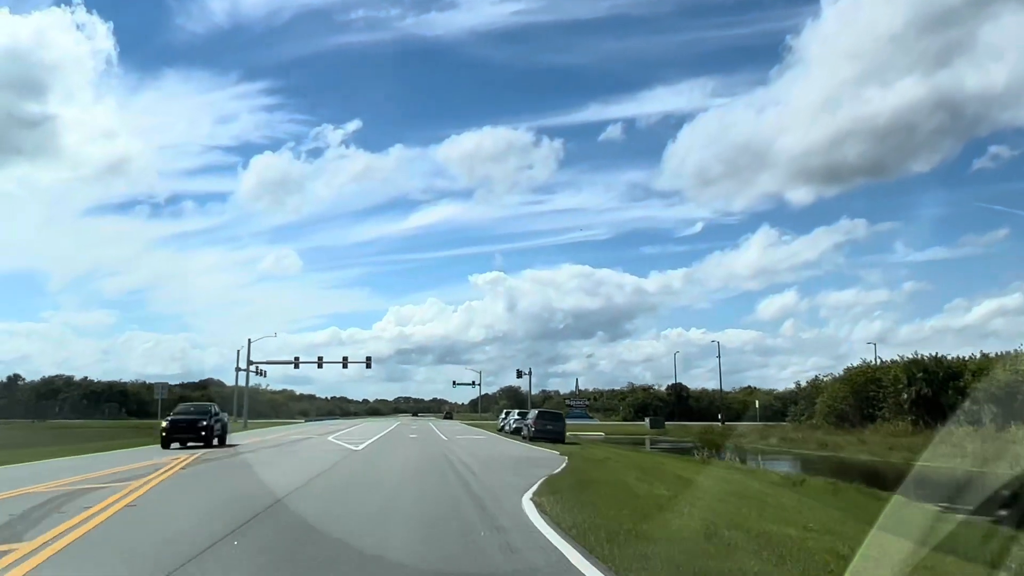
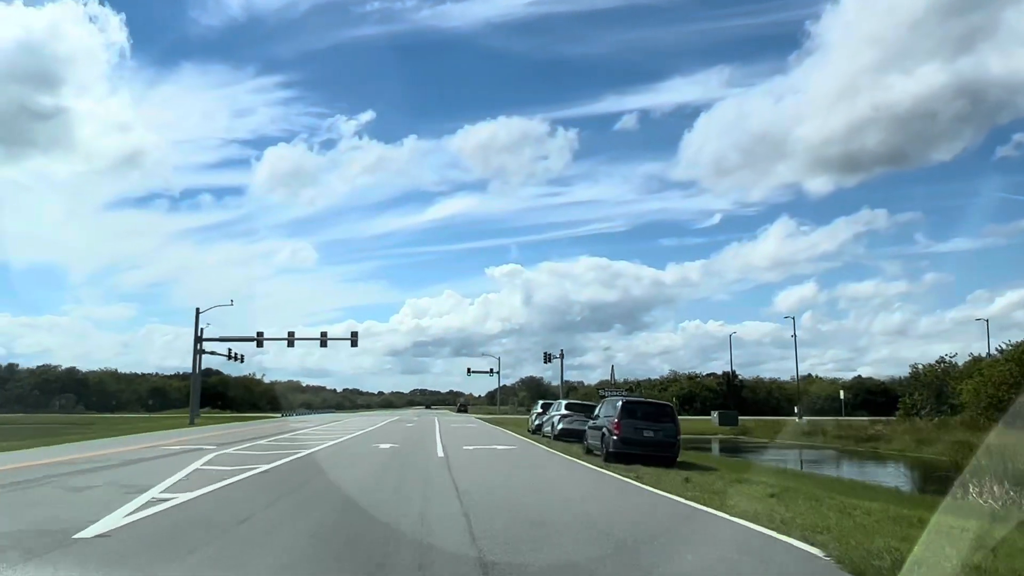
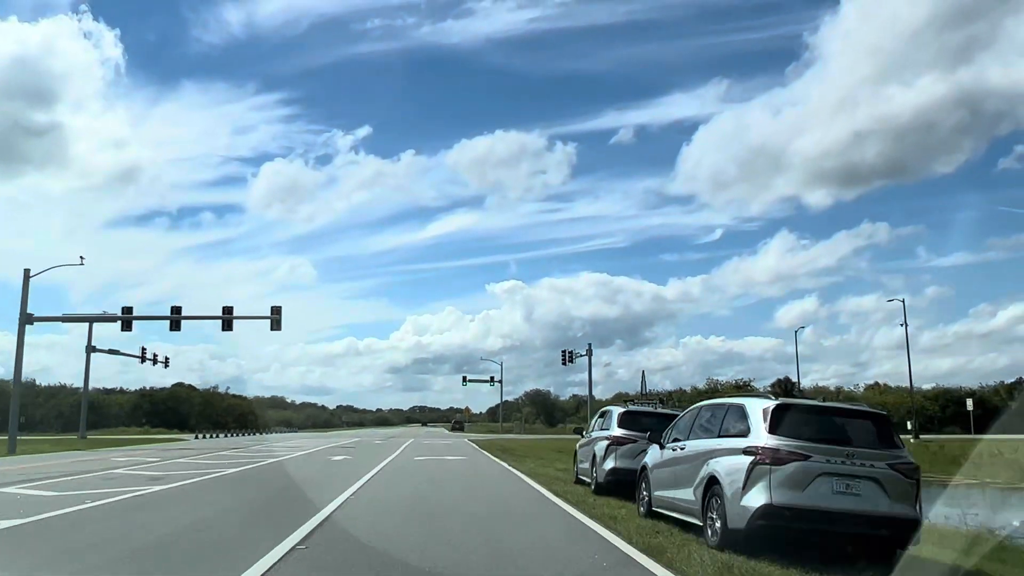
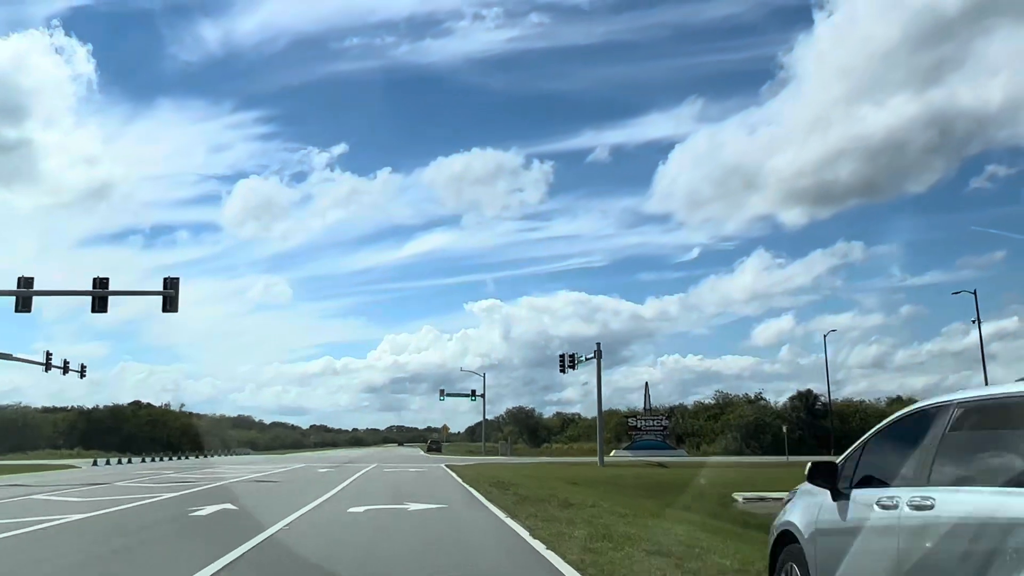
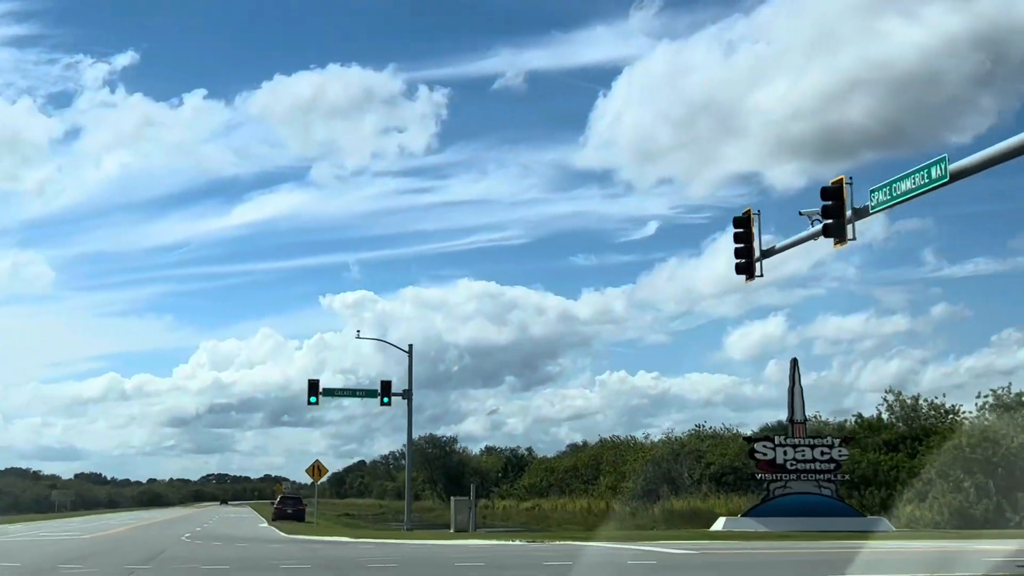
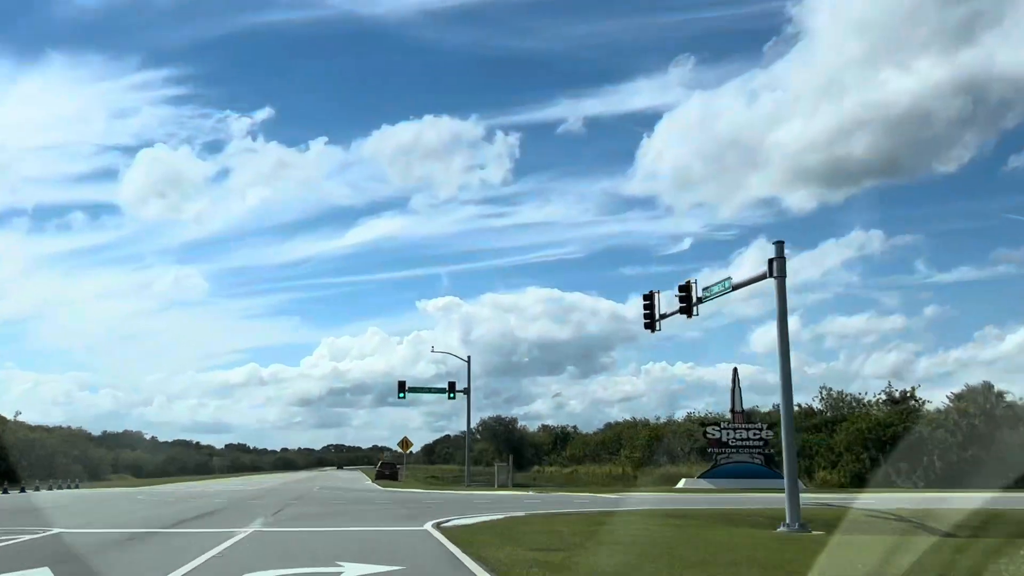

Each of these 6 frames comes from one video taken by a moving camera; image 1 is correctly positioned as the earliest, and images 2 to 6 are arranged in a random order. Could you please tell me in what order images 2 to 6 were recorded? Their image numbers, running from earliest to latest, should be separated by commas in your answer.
2, 3, 4, 6, 5
